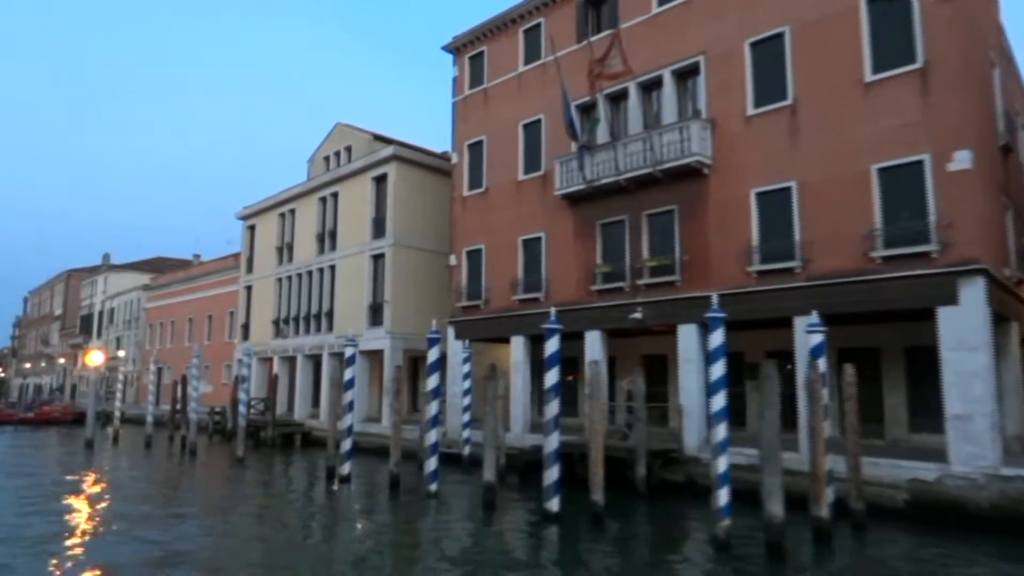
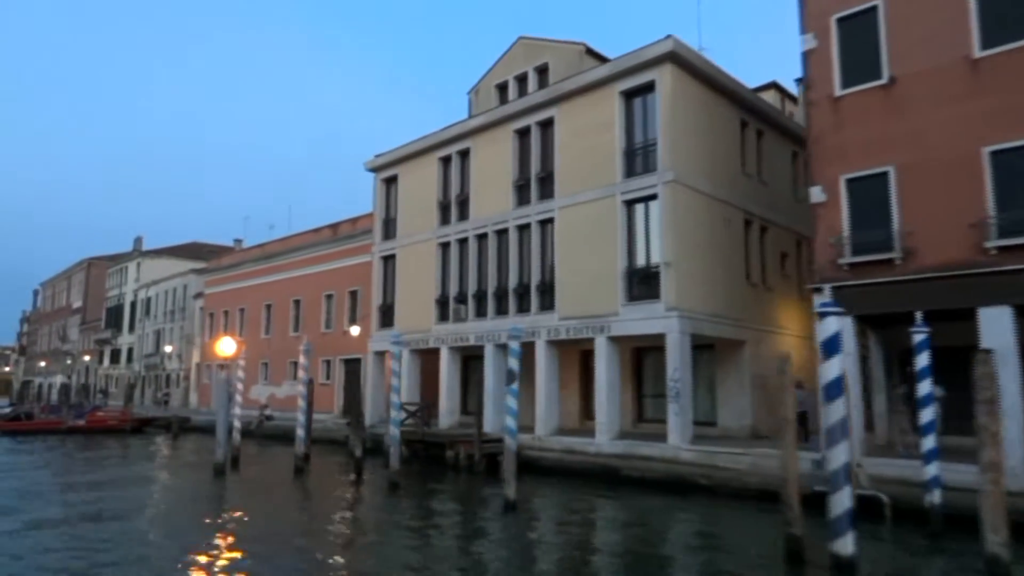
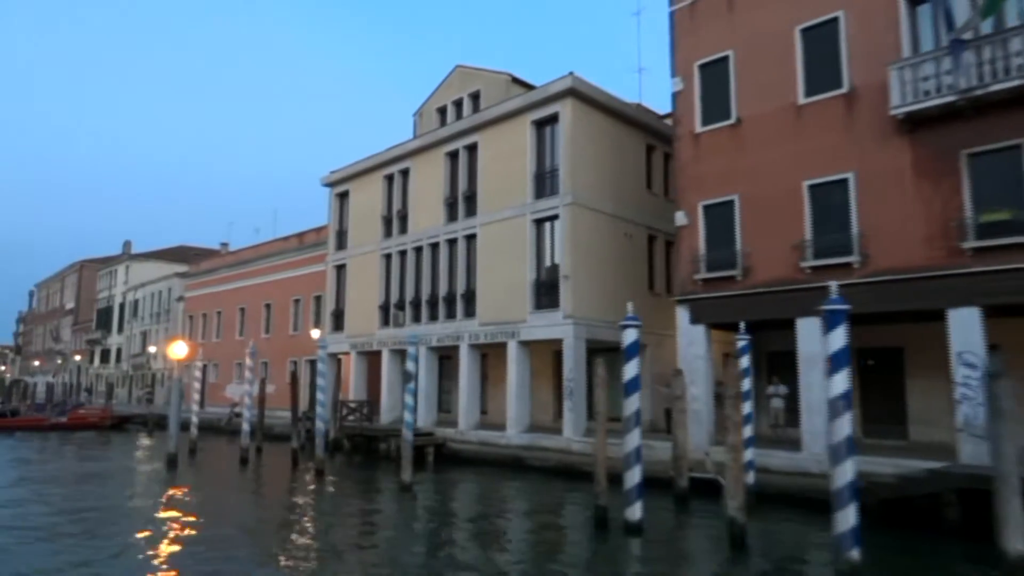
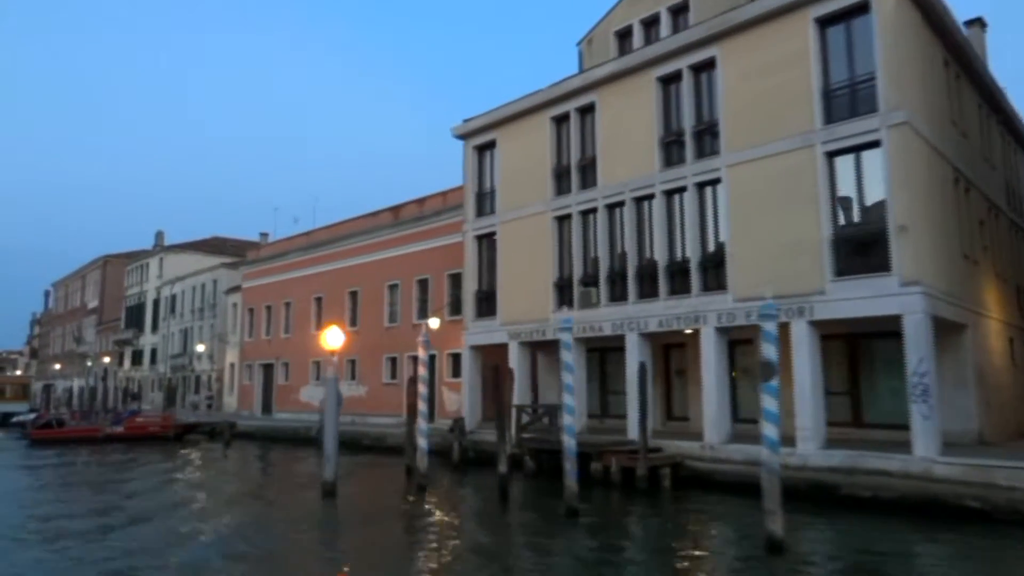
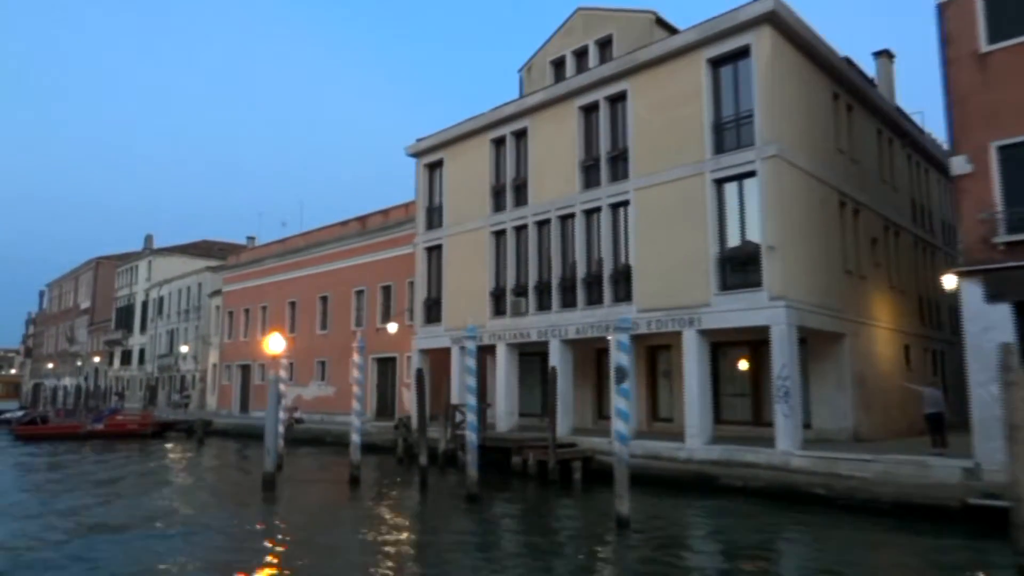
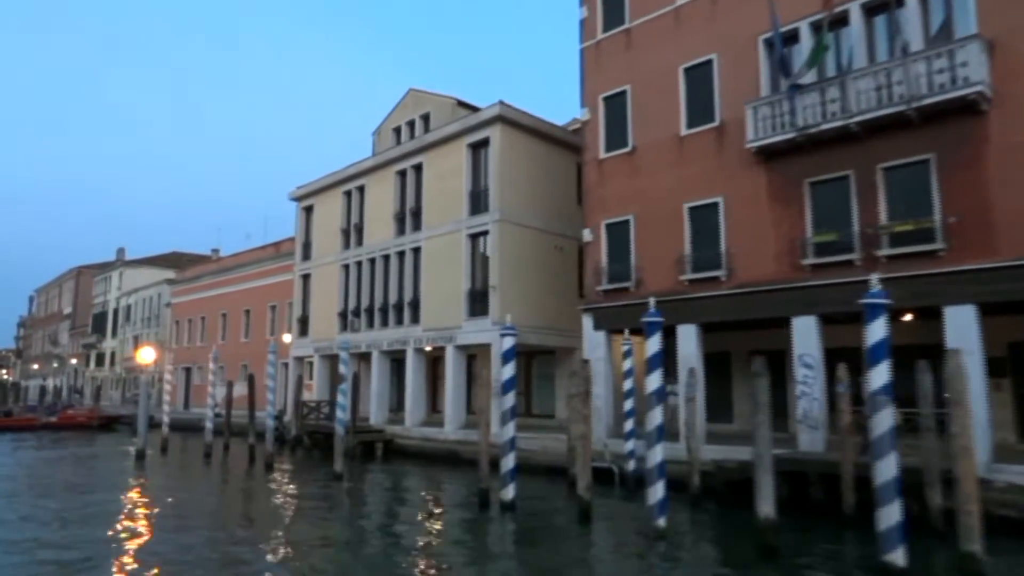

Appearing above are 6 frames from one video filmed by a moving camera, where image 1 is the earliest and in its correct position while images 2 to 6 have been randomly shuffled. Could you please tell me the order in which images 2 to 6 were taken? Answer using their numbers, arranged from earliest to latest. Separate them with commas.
6, 3, 2, 5, 4
